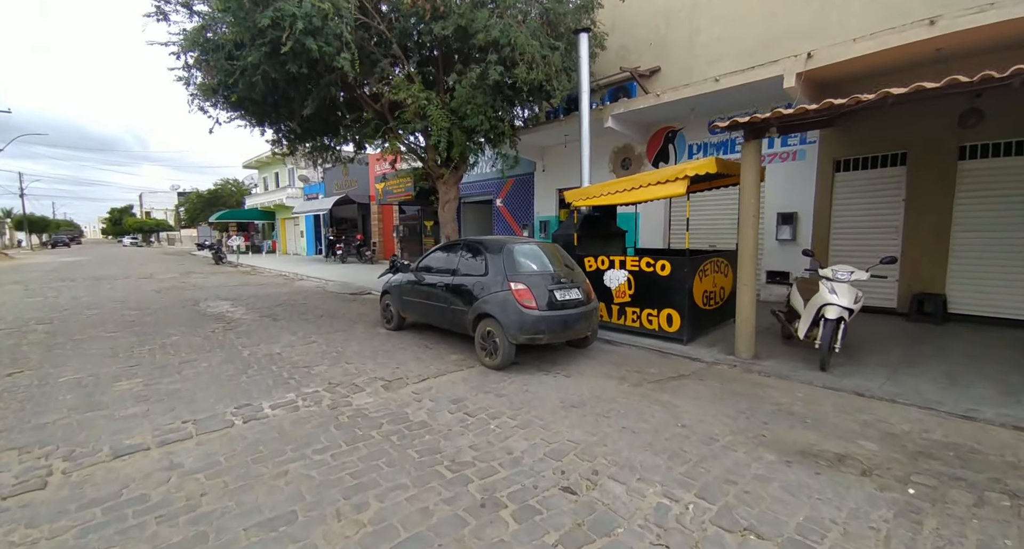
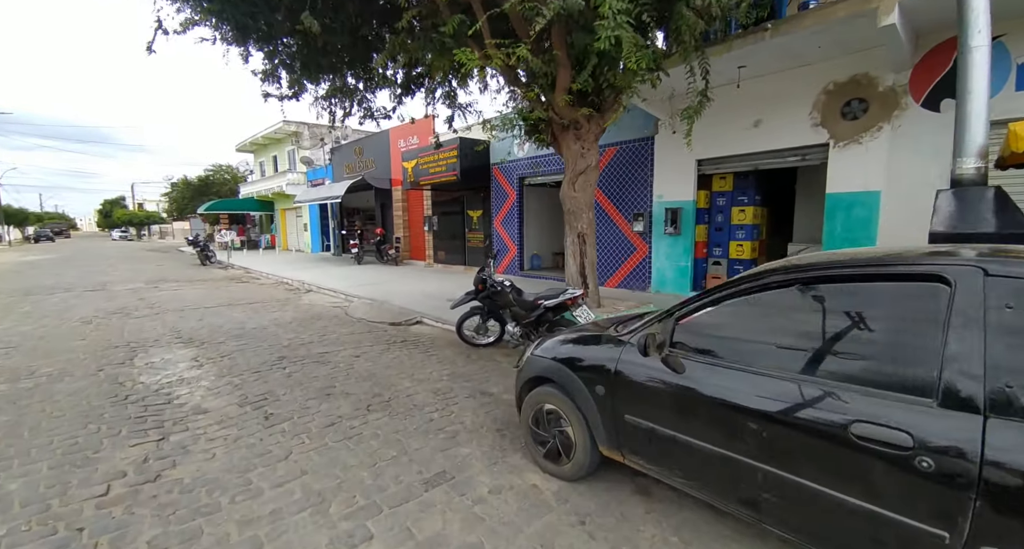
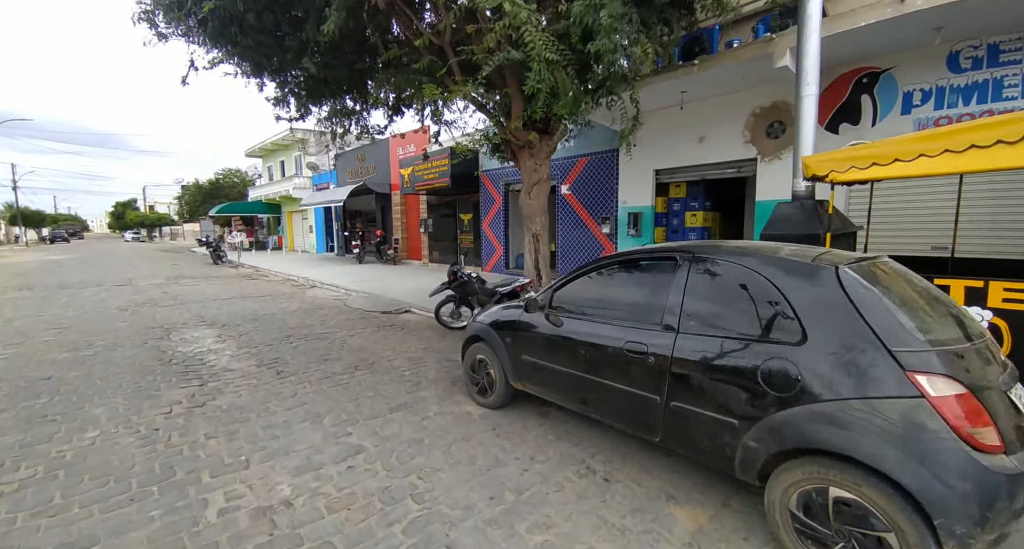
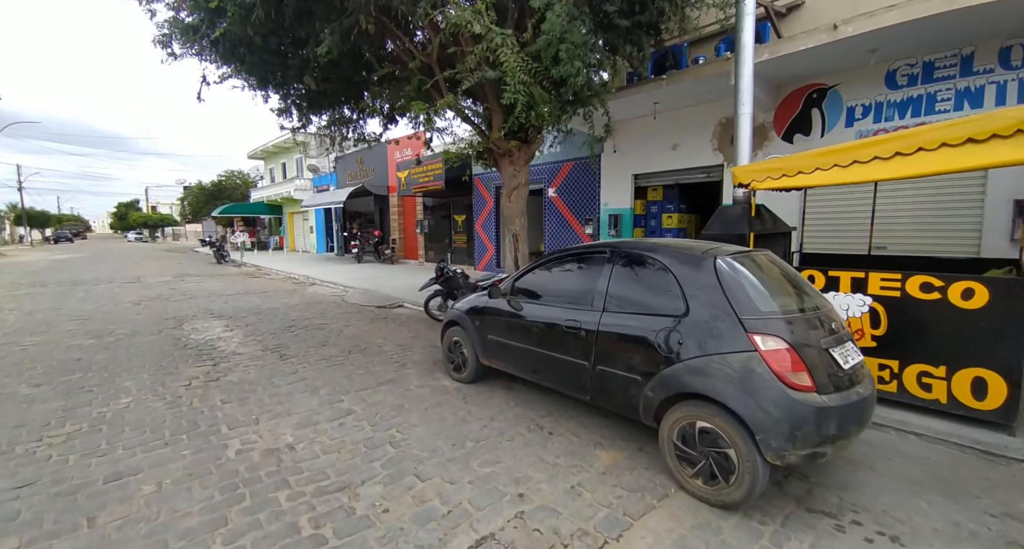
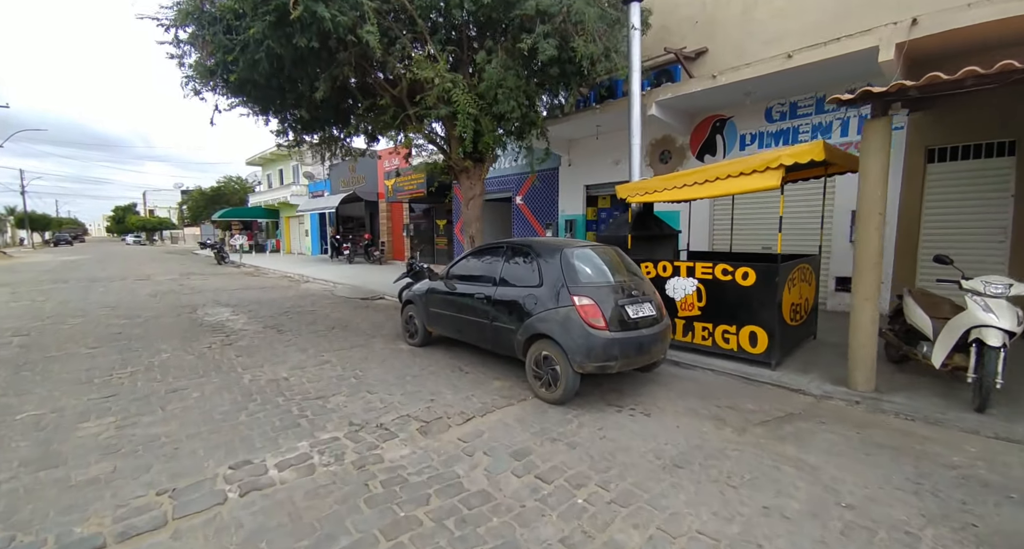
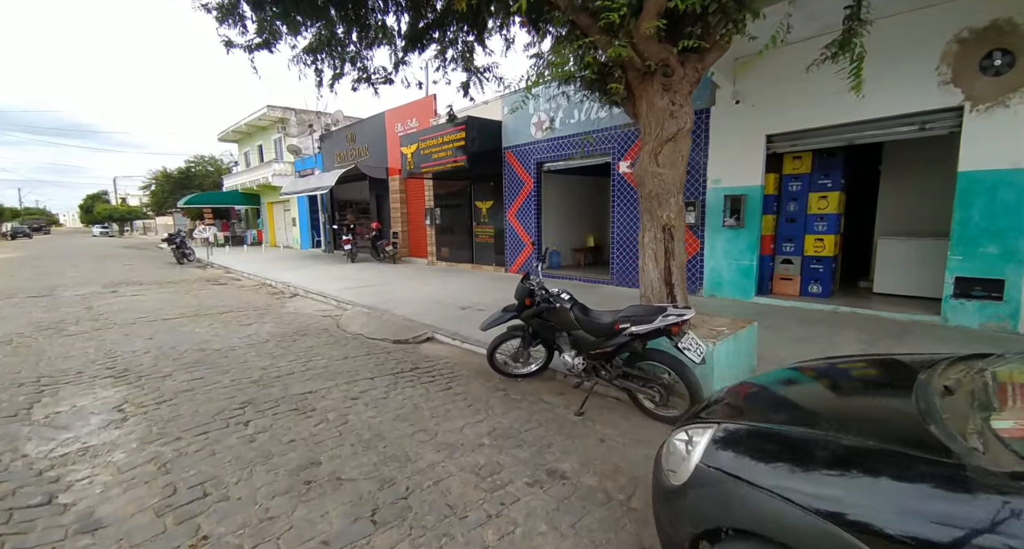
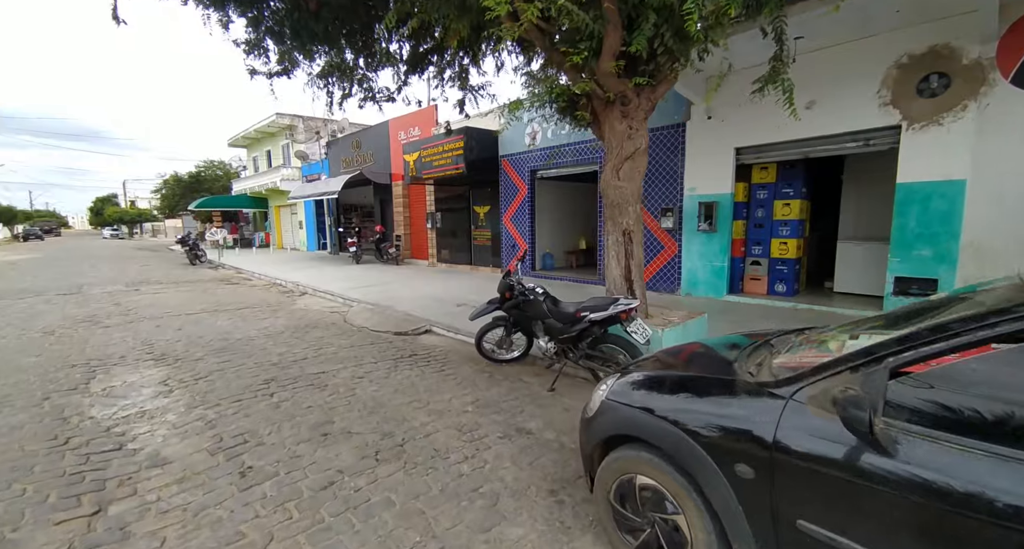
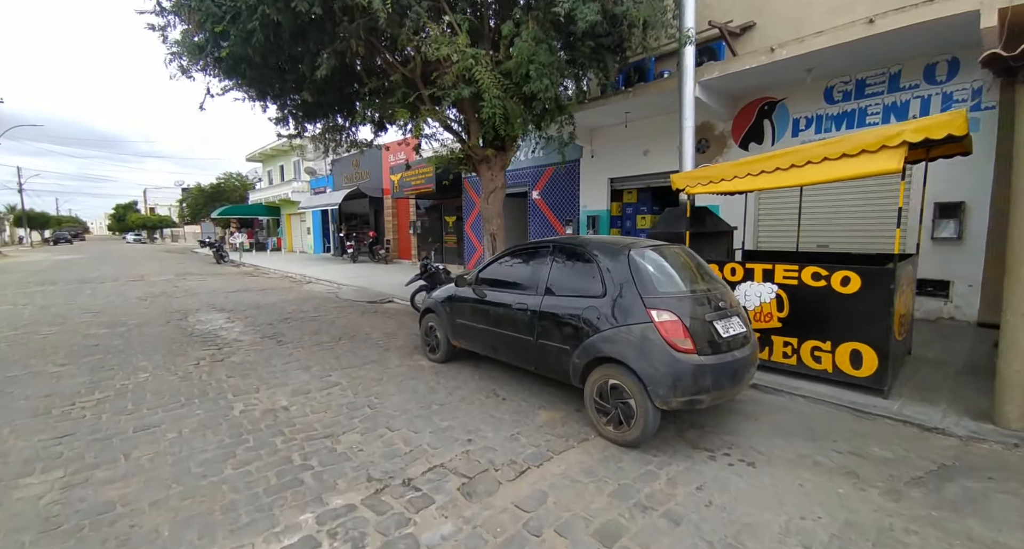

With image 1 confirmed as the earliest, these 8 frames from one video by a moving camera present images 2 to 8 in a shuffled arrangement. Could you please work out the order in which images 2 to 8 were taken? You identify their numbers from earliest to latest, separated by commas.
5, 8, 4, 3, 2, 7, 6
